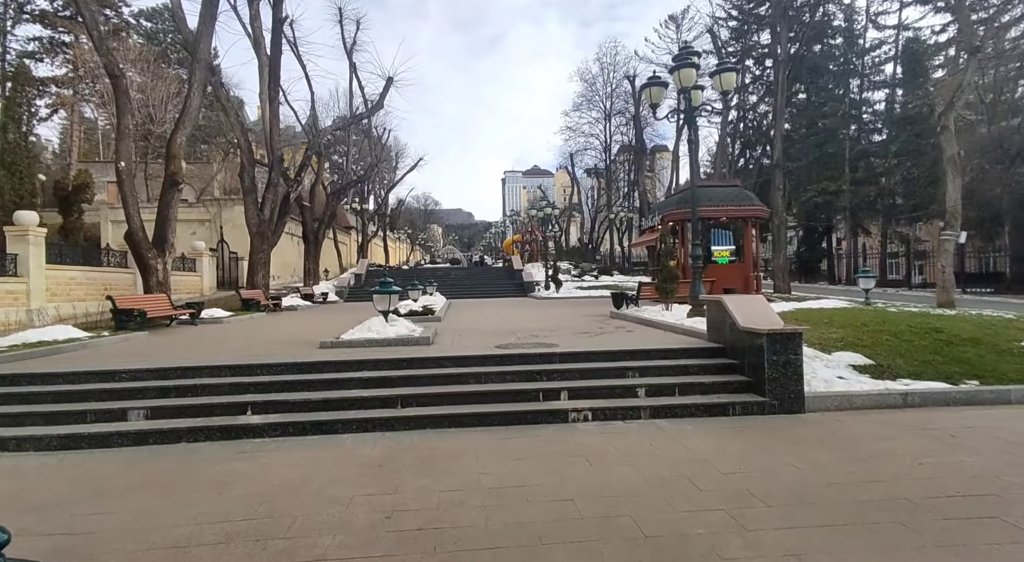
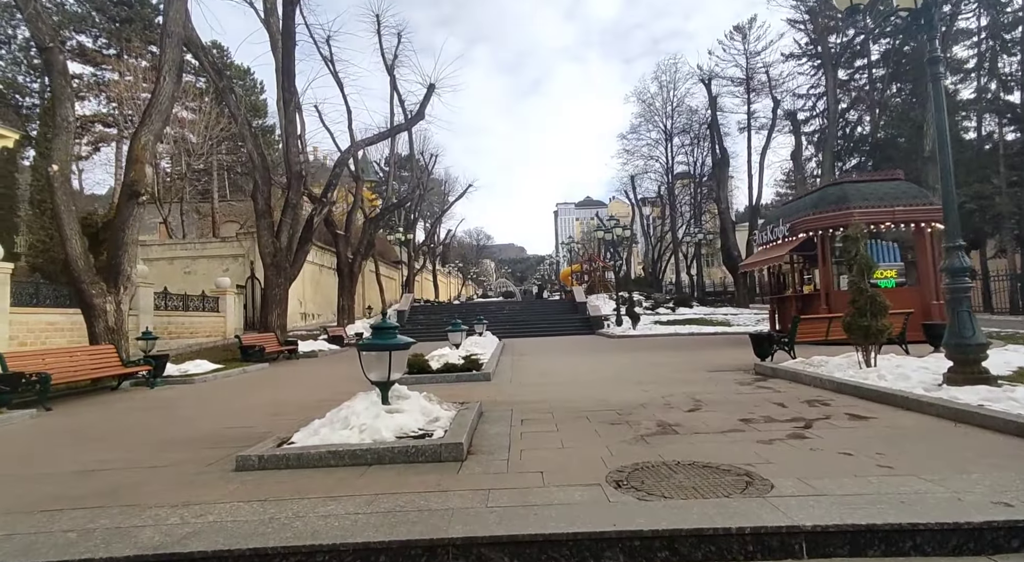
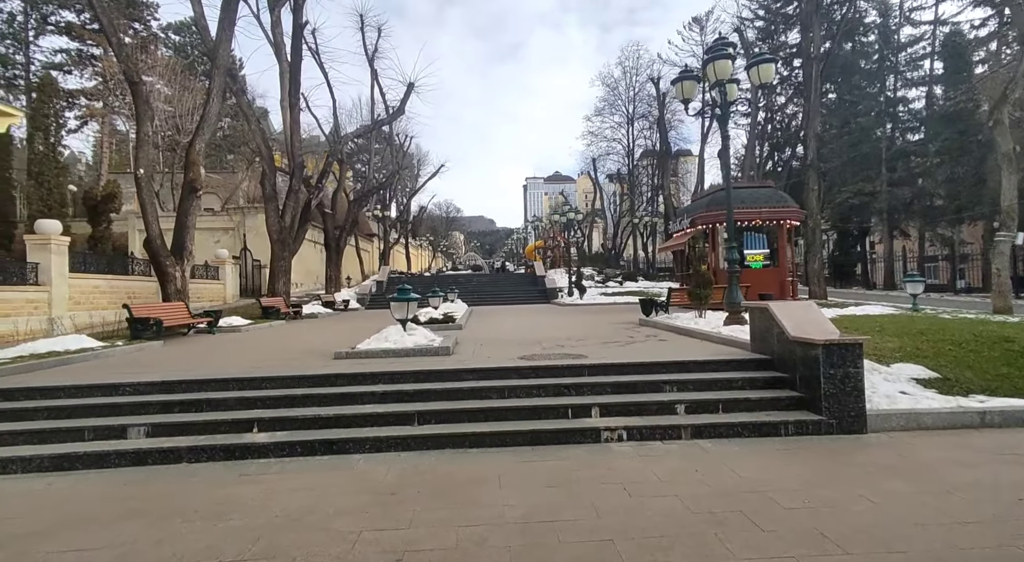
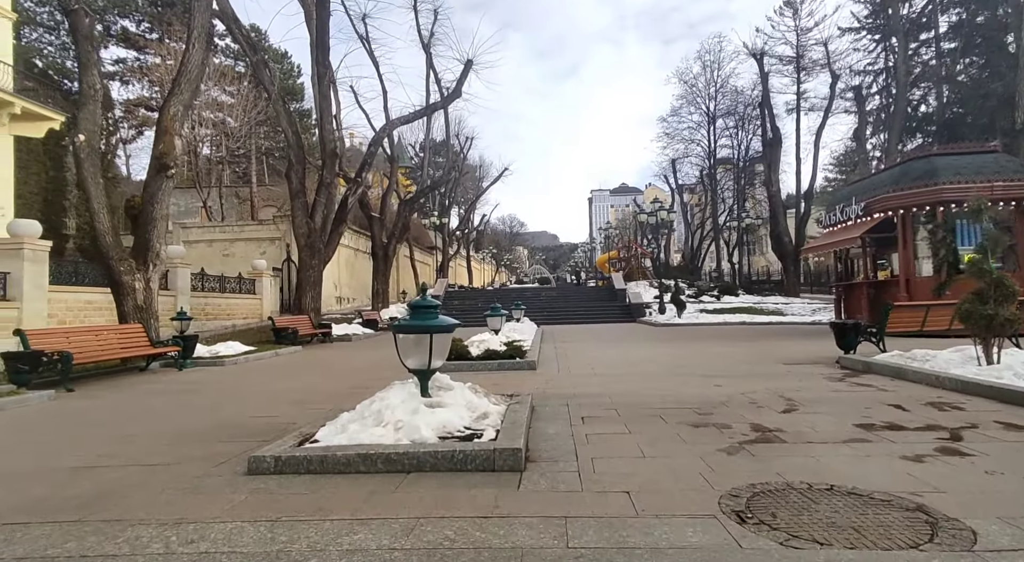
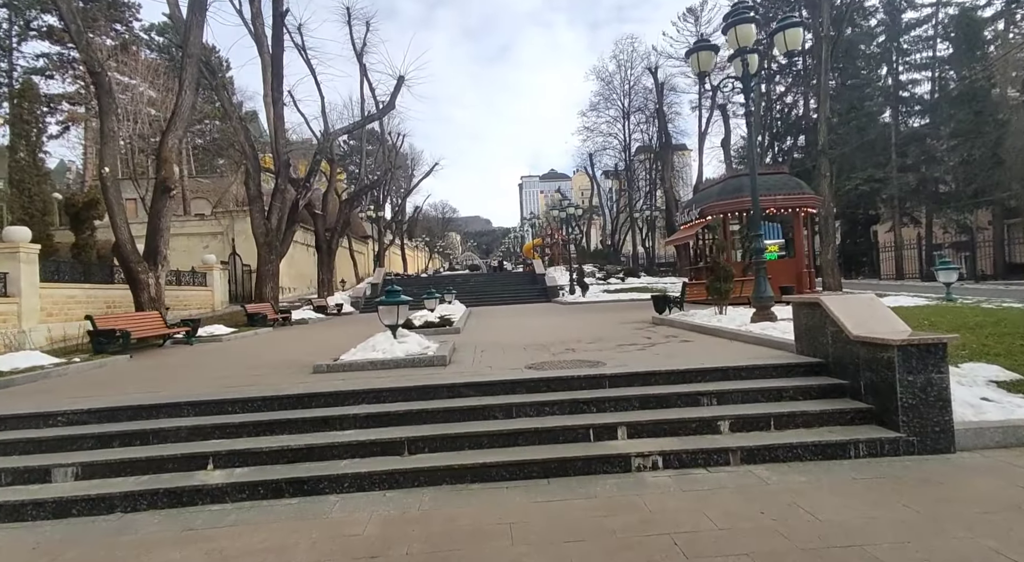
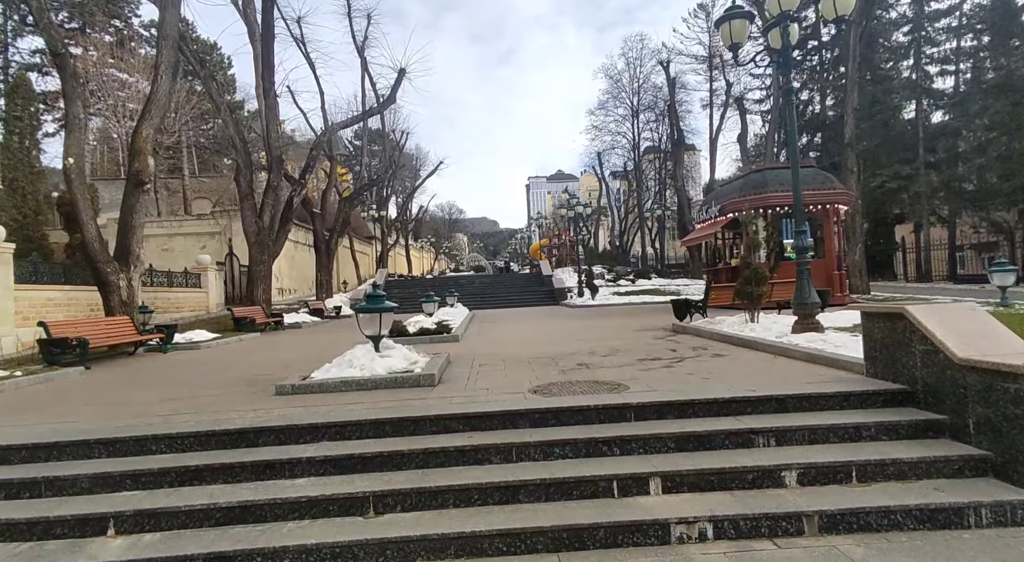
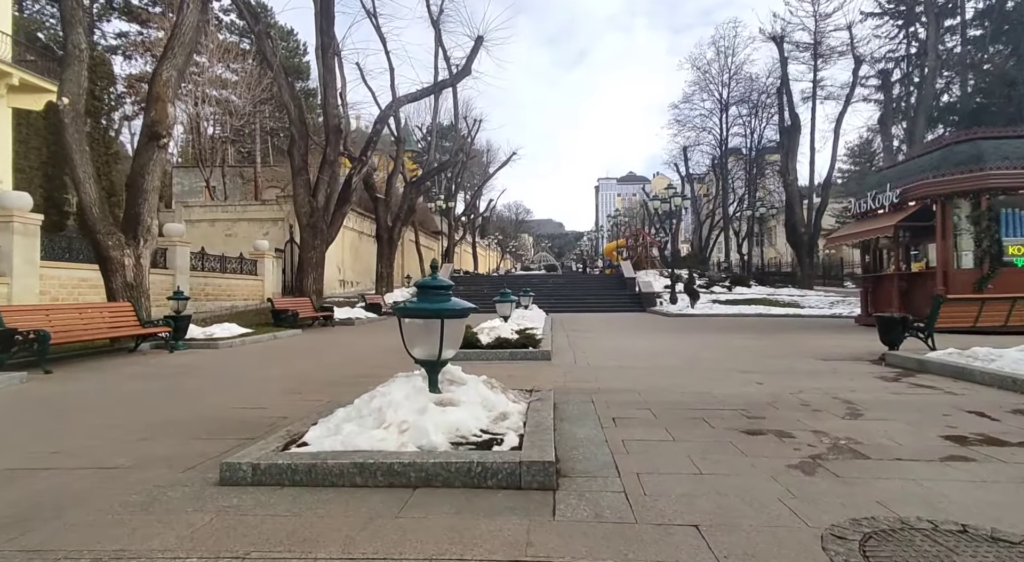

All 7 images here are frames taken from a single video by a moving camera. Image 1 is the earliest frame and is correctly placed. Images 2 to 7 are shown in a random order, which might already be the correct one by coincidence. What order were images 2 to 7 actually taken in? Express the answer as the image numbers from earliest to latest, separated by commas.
3, 5, 6, 2, 4, 7
